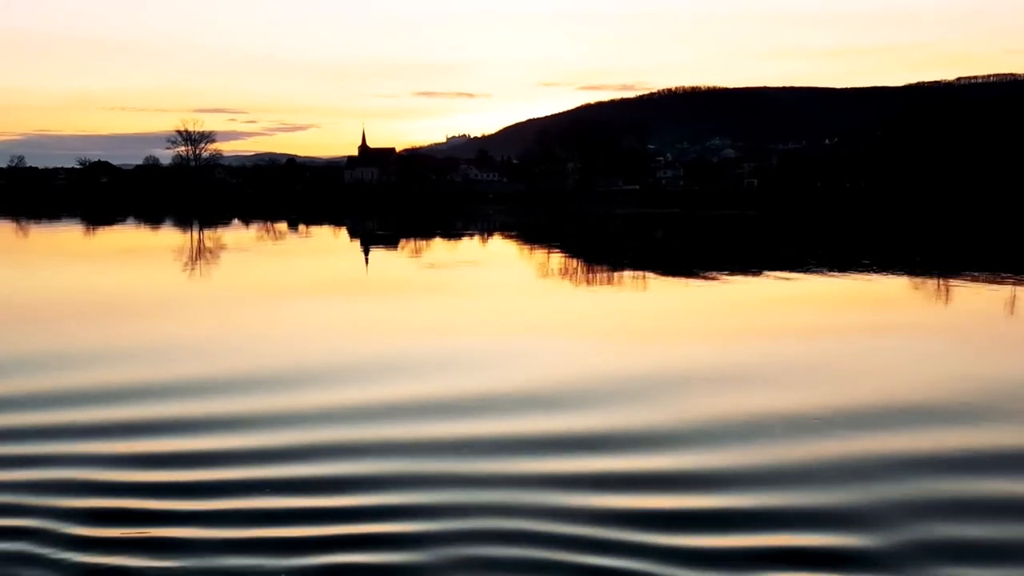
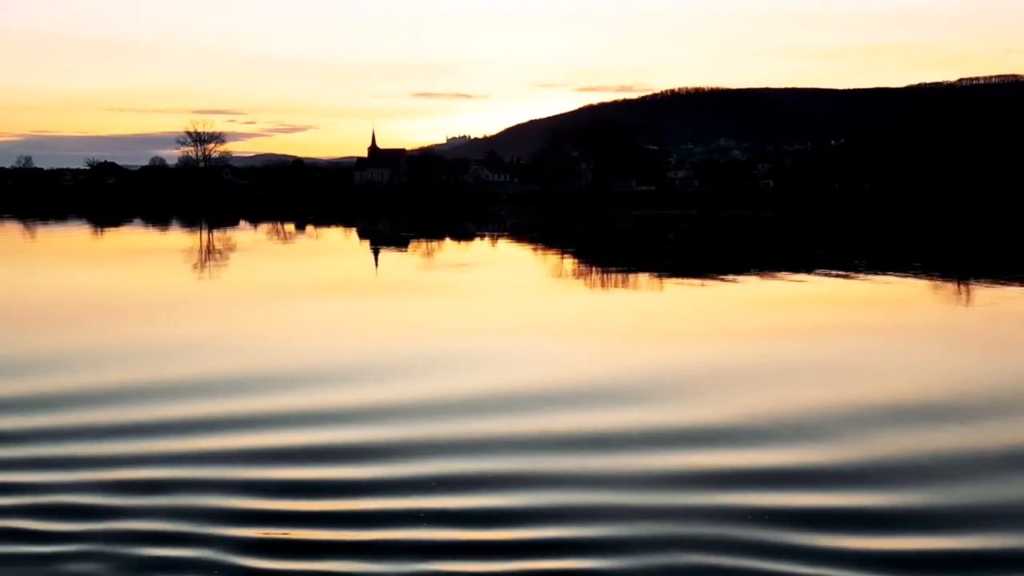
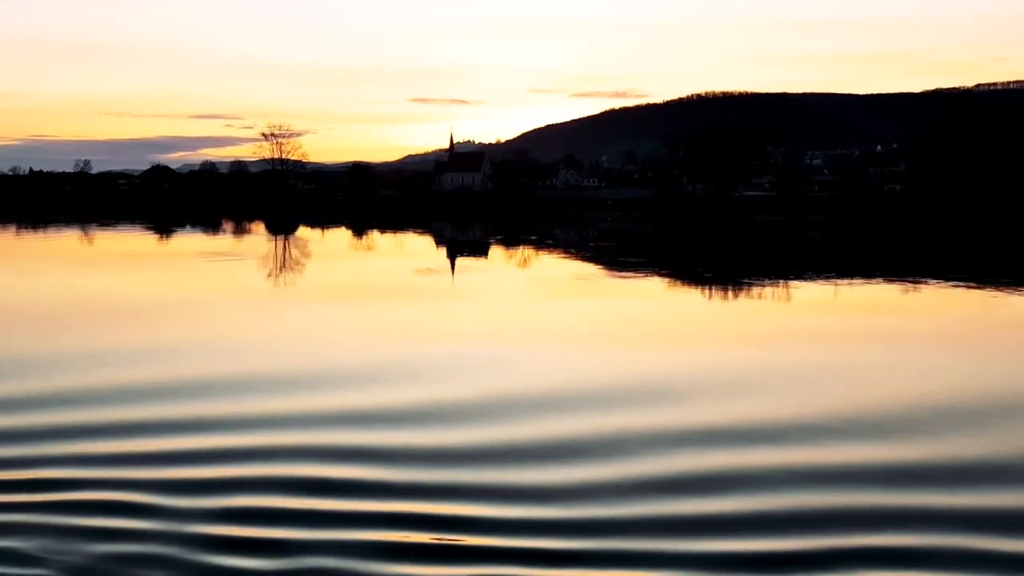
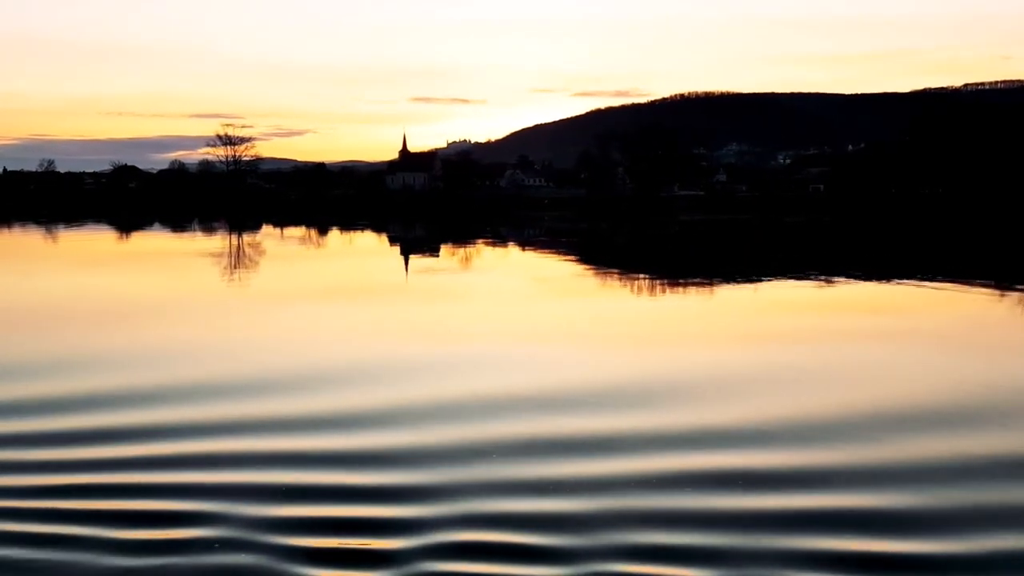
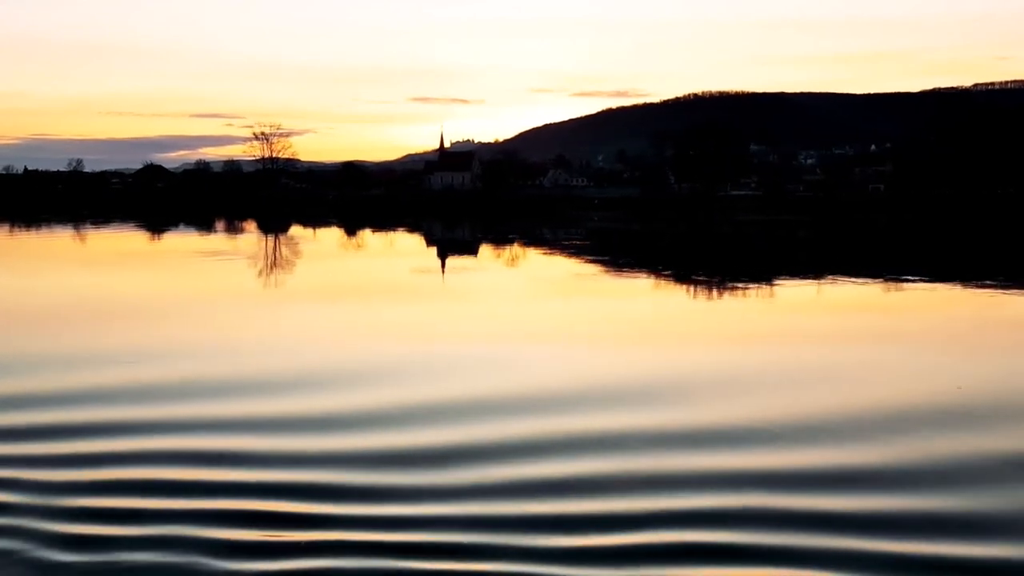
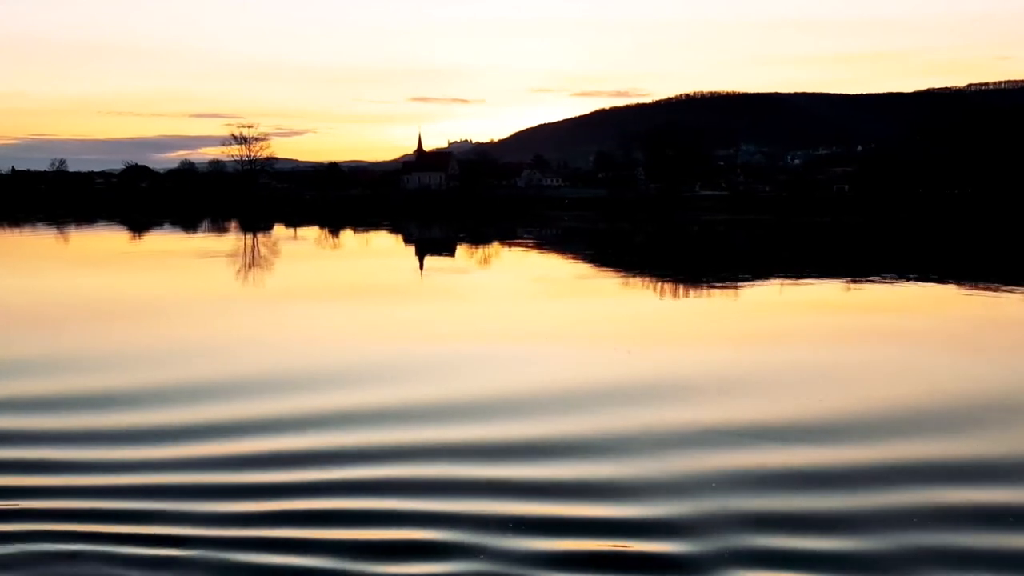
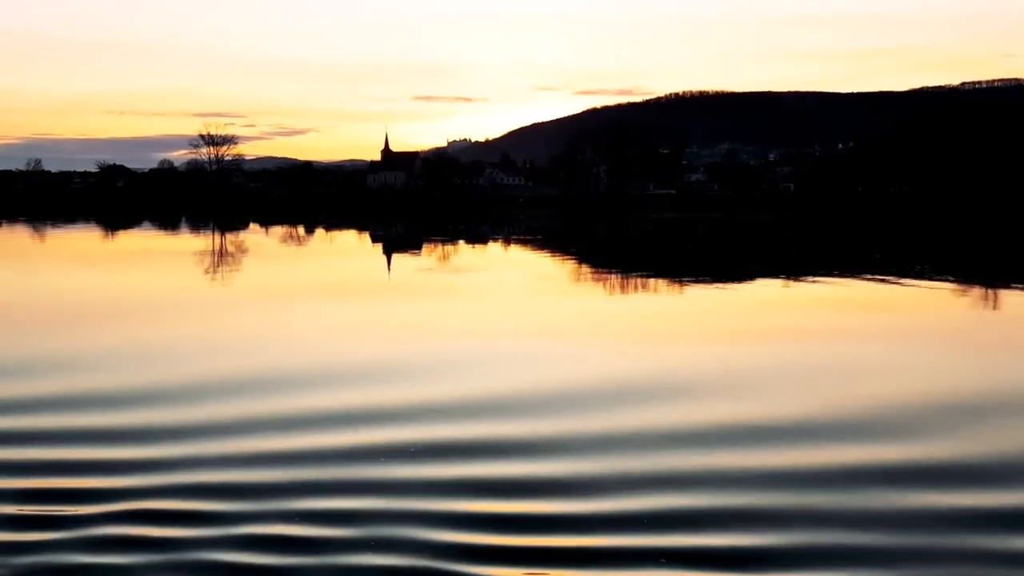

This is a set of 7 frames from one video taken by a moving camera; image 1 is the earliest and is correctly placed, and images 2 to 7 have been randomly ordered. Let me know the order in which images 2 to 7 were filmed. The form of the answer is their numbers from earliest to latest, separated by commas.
2, 7, 4, 6, 5, 3
